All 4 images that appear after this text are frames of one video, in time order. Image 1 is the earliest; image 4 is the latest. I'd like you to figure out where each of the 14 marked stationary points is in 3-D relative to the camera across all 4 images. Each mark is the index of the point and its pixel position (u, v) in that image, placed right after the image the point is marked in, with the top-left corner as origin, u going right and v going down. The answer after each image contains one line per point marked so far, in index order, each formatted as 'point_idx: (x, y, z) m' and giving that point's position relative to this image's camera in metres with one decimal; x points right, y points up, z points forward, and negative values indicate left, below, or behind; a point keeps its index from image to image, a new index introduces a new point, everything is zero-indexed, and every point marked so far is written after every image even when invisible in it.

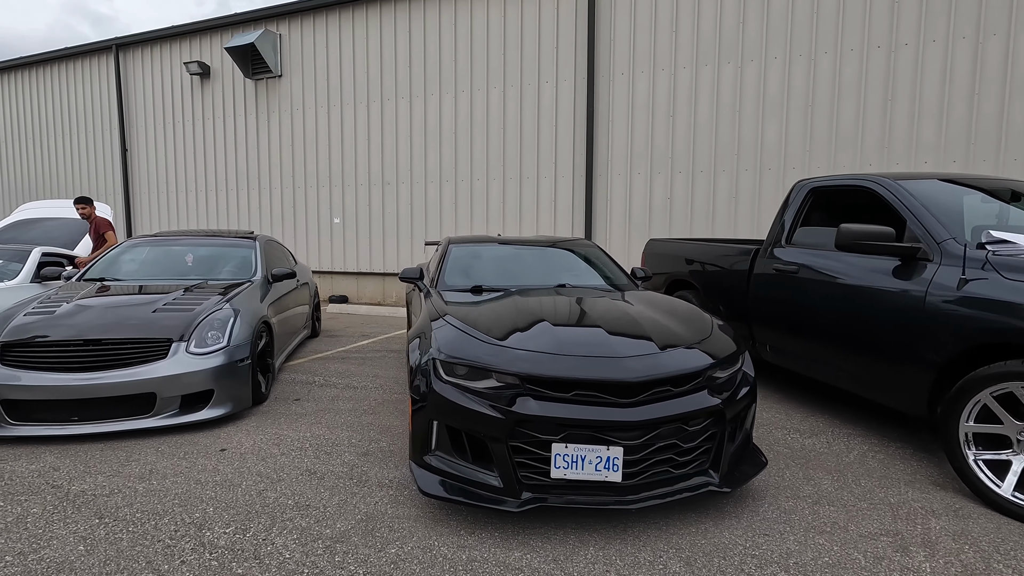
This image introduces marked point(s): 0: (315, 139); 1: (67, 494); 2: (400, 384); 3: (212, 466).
0: (-3.4, +2.6, +9.3) m
1: (-1.9, -0.9, +2.3) m
2: (-0.8, -0.7, +4.1) m
3: (-1.5, -0.9, +2.7) m
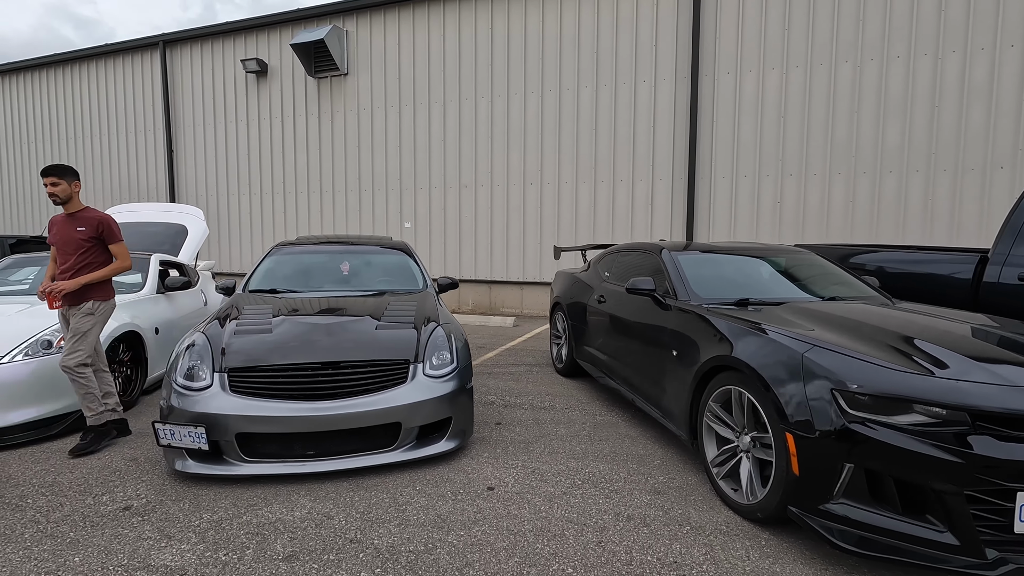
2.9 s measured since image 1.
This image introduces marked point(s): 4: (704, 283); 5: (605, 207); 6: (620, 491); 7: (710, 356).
0: (-2.1, +2.4, +8.9) m
1: (-0.5, -1.0, +2.0) m
2: (+0.5, -0.8, +3.8) m
3: (0.0, -0.9, +2.3) m
4: (+1.1, 0.0, +3.1) m
5: (+1.3, +1.2, +7.8) m
6: (+0.5, -0.9, +2.5) m
7: (+0.9, -0.3, +2.5) m
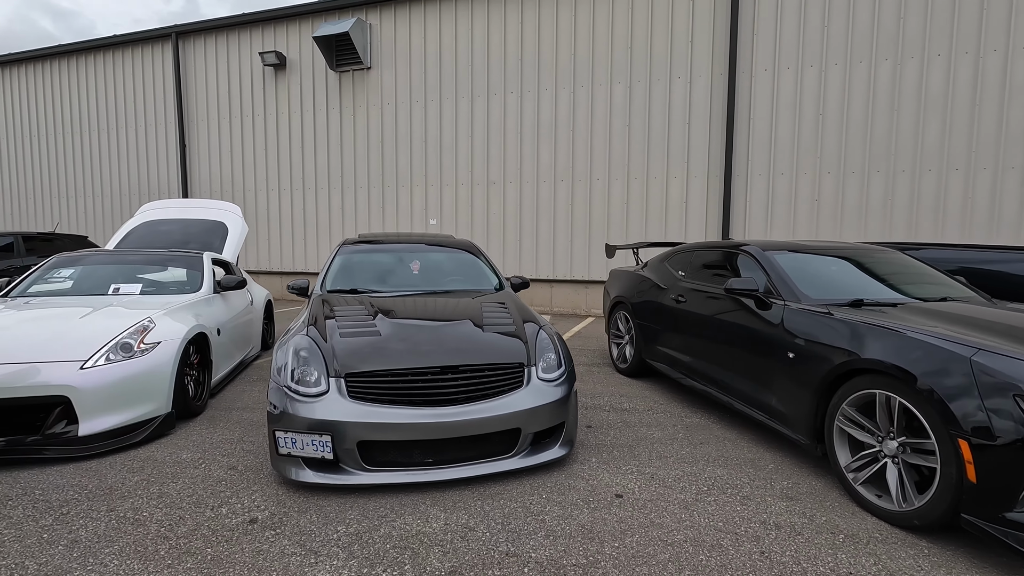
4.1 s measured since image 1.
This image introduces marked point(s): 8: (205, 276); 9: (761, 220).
0: (-1.7, +2.5, +8.8) m
1: (+0.1, -1.0, +1.9) m
2: (+1.1, -0.8, +3.7) m
3: (+0.5, -0.9, +2.2) m
4: (+1.7, 0.0, +3.1) m
5: (+1.8, +1.2, +7.7) m
6: (+1.1, -0.9, +2.4) m
7: (+1.5, -0.3, +2.5) m
8: (-2.5, +0.1, +4.5) m
9: (+3.3, +0.9, +7.2) m
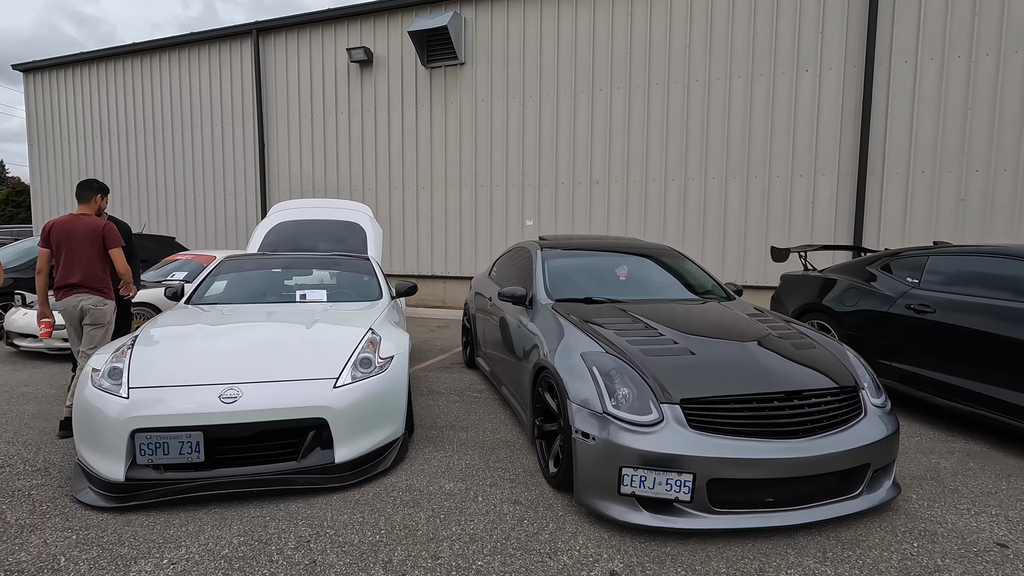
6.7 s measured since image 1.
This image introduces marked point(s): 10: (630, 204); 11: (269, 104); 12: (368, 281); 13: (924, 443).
0: (-0.1, +2.4, +8.5) m
1: (+1.5, -1.0, +1.6) m
2: (+2.5, -0.9, +3.4) m
3: (+1.9, -1.0, +1.9) m
4: (+3.1, 0.0, +2.7) m
5: (+3.3, +1.1, +7.3) m
6: (+2.5, -1.0, +2.1) m
7: (+2.9, -0.4, +2.1) m
8: (-1.1, +0.1, +4.2) m
9: (+4.8, +0.8, +6.8) m
10: (+1.7, +1.2, +7.9) m
11: (-4.3, +3.3, +9.8) m
12: (-1.1, +0.1, +4.2) m
13: (+2.3, -0.9, +3.1) m
